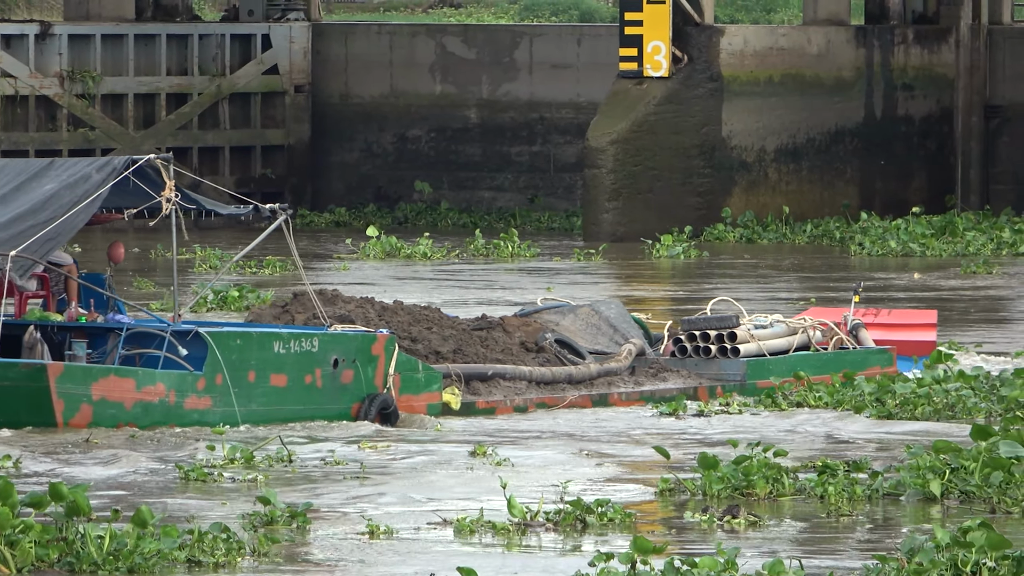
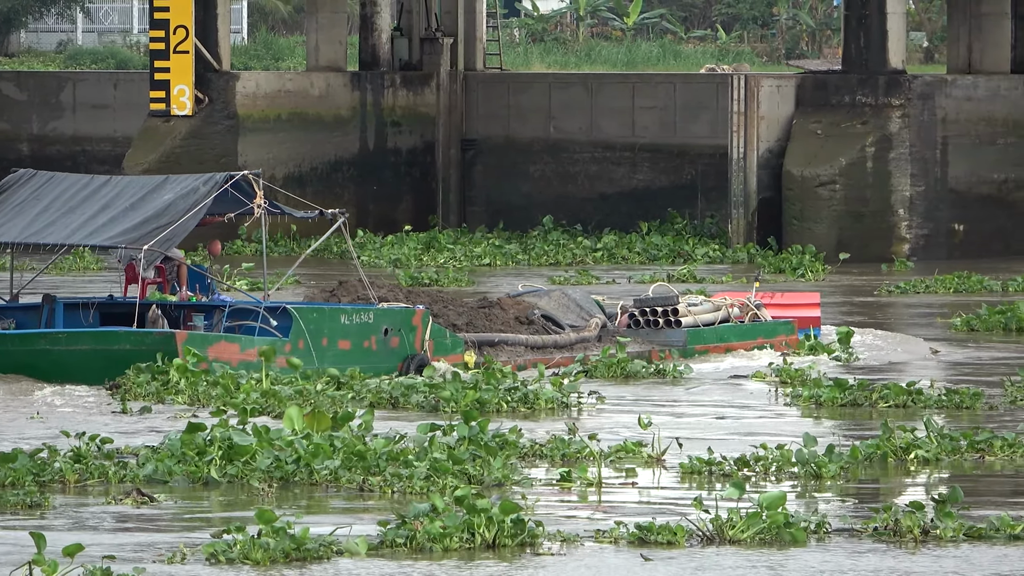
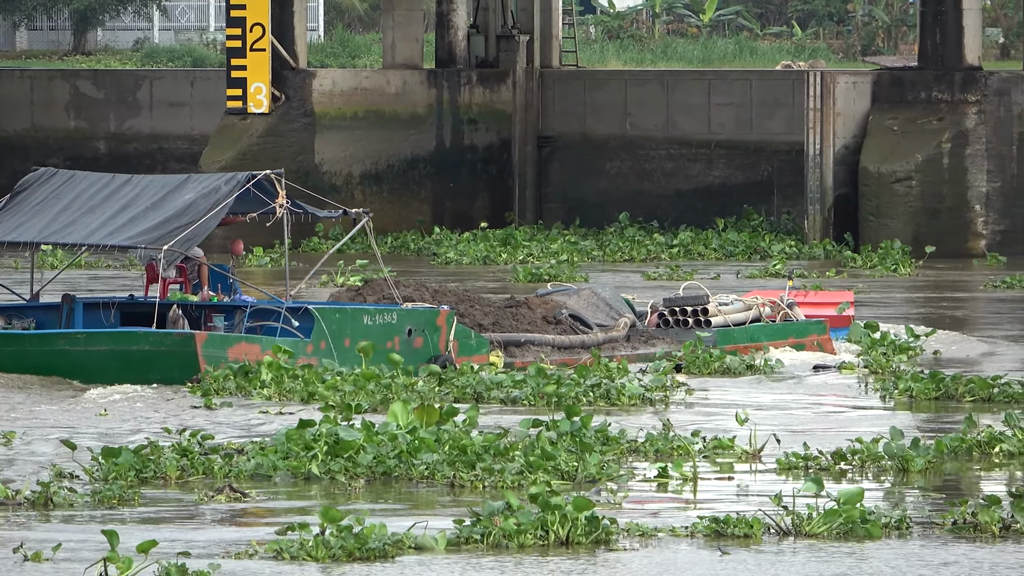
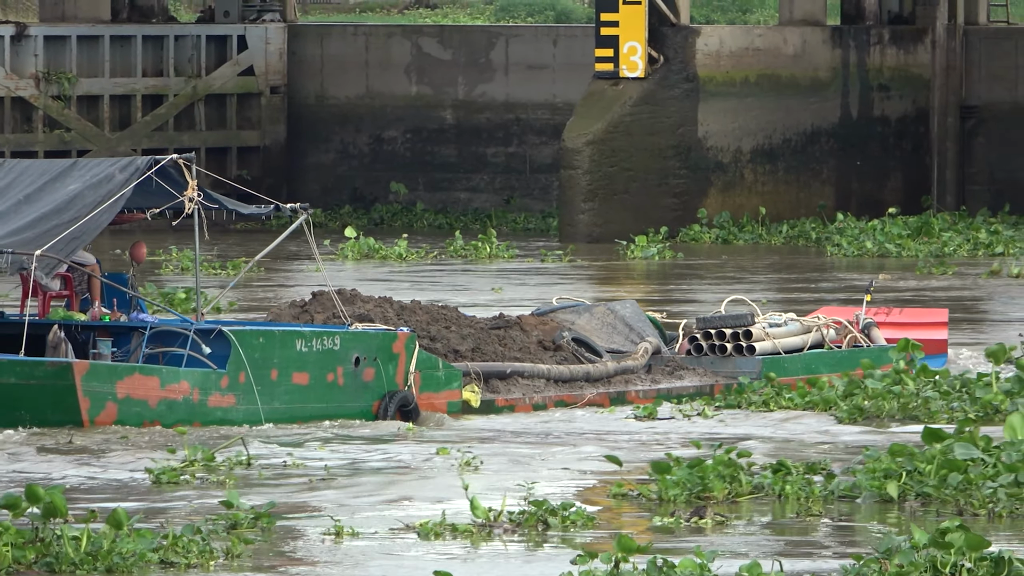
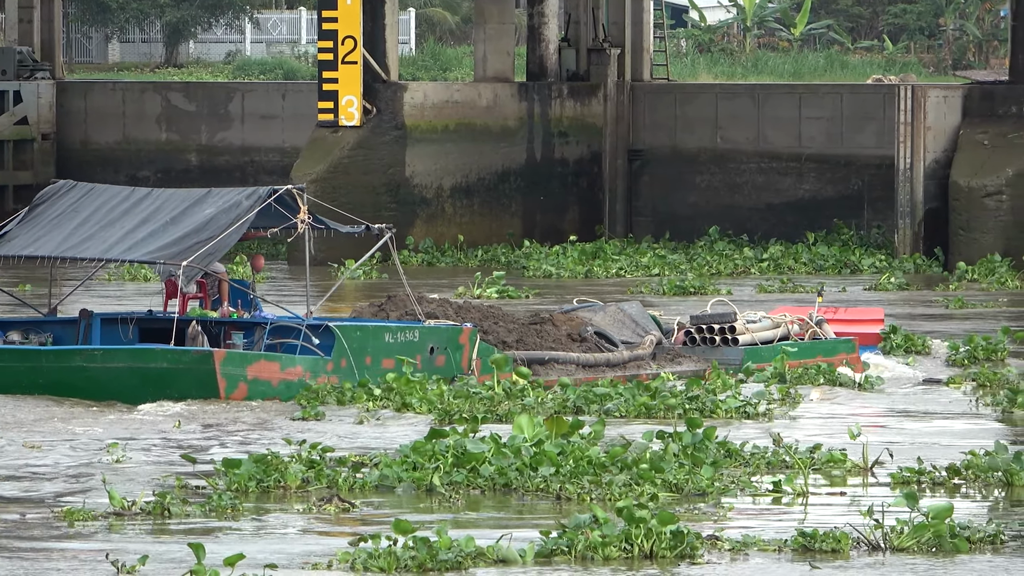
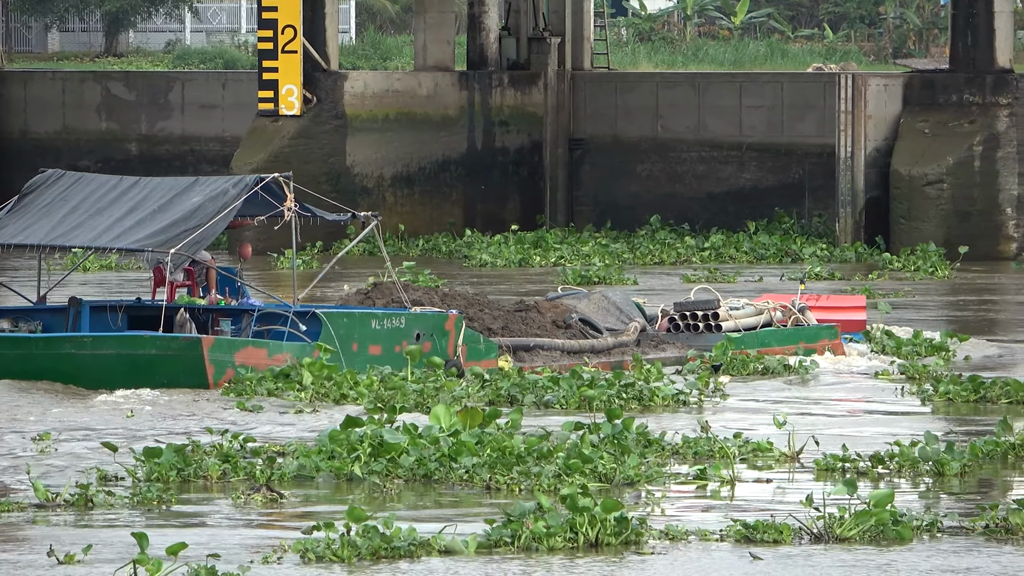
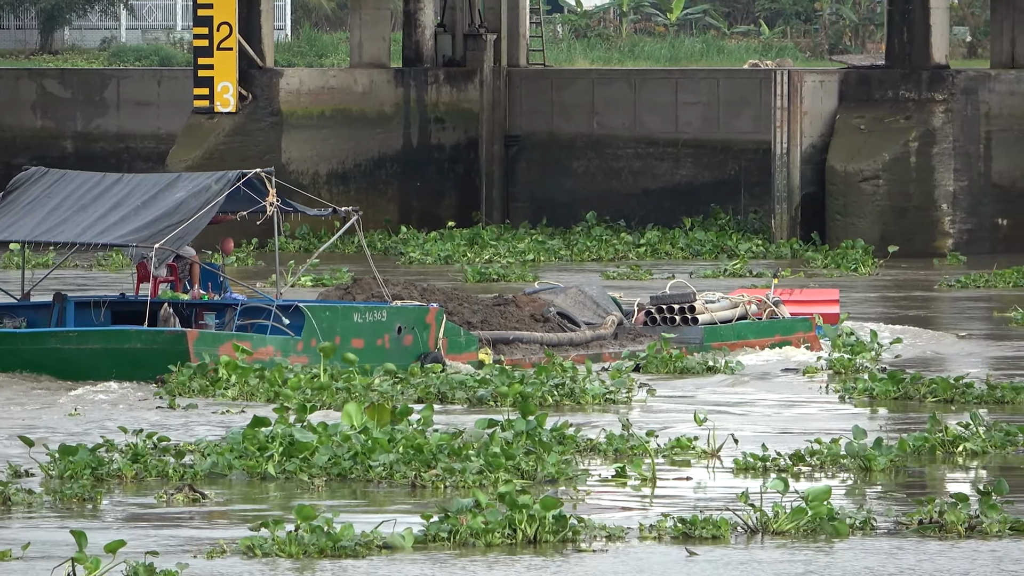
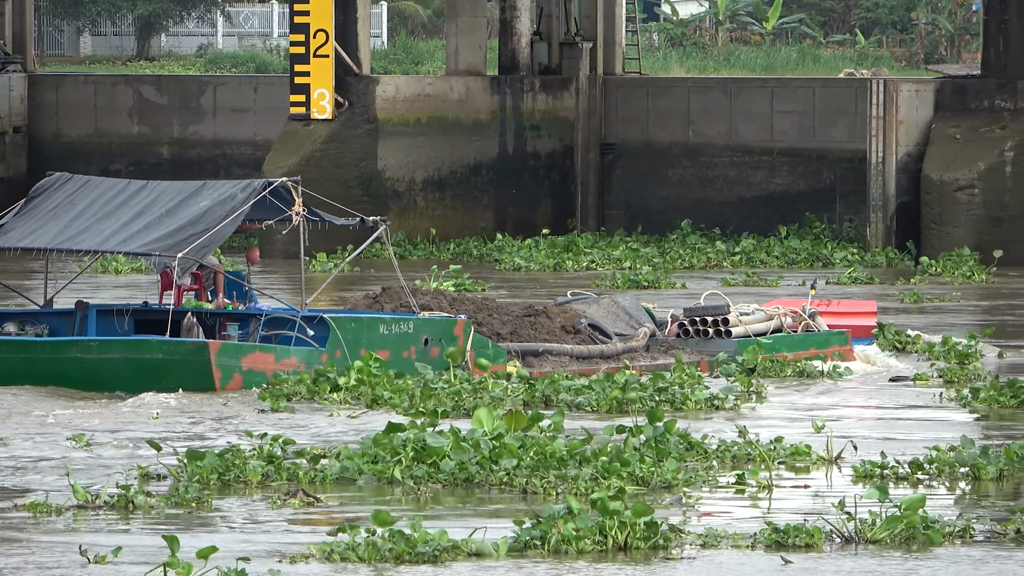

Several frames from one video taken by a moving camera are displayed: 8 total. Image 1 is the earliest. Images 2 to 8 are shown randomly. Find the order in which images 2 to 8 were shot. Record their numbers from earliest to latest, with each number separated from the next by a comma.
4, 5, 8, 6, 3, 7, 2
